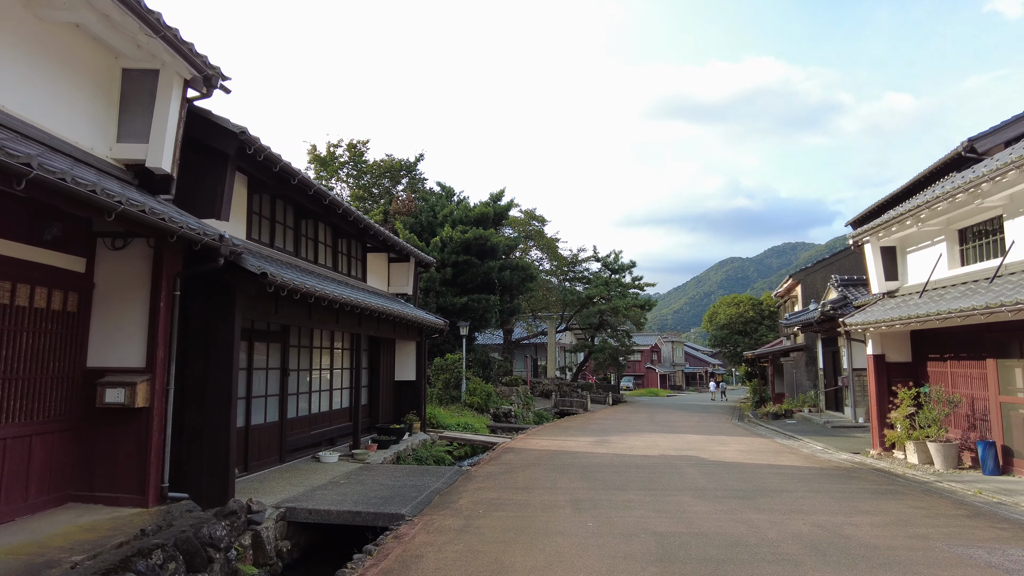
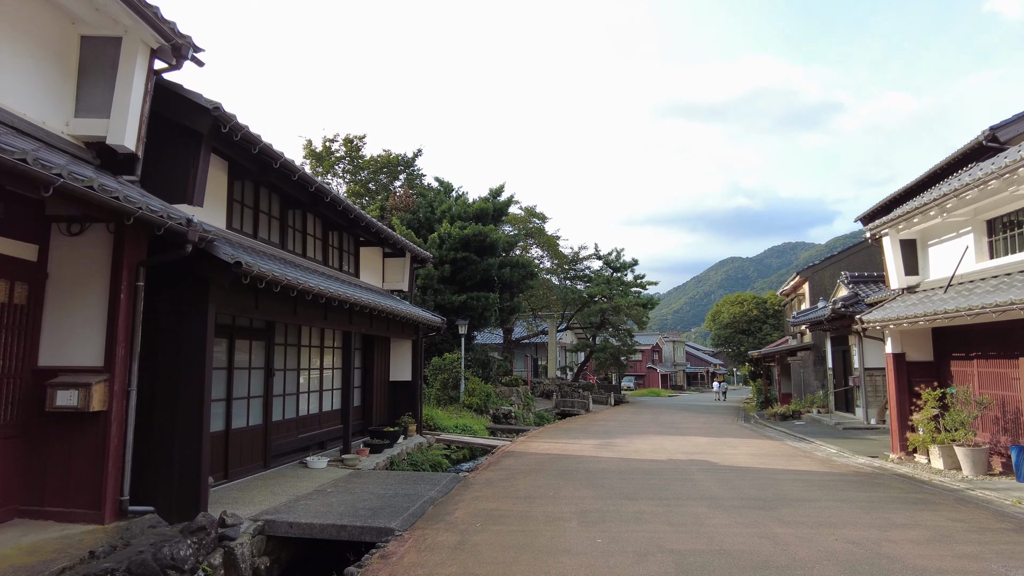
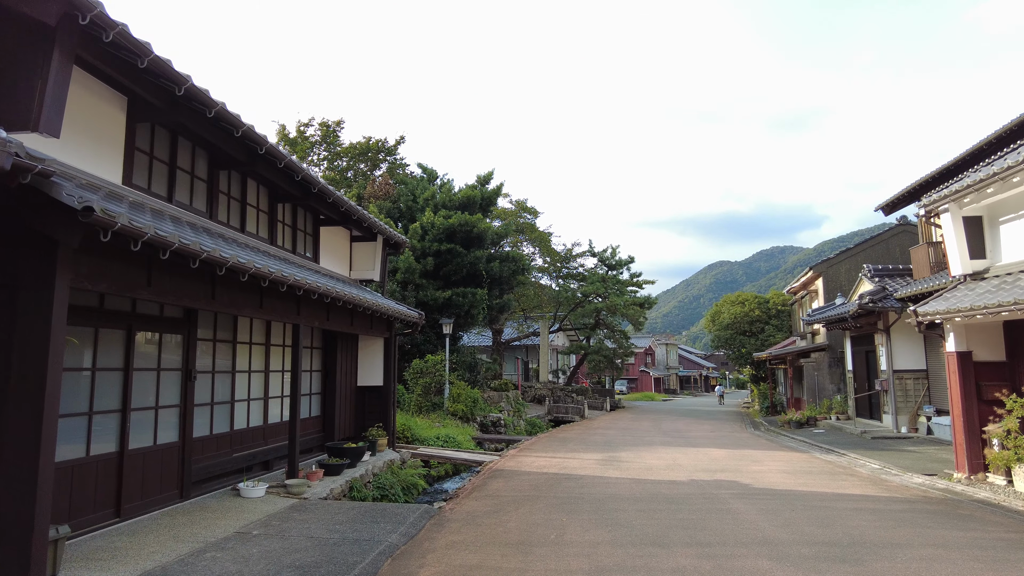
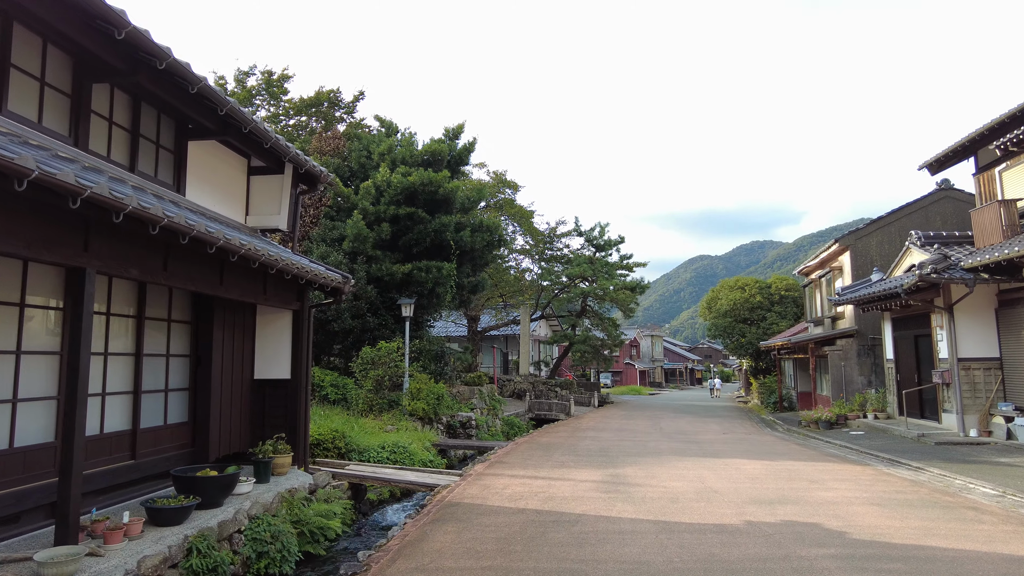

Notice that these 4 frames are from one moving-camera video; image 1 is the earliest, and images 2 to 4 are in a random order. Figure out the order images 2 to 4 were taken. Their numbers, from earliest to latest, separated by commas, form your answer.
2, 3, 4
